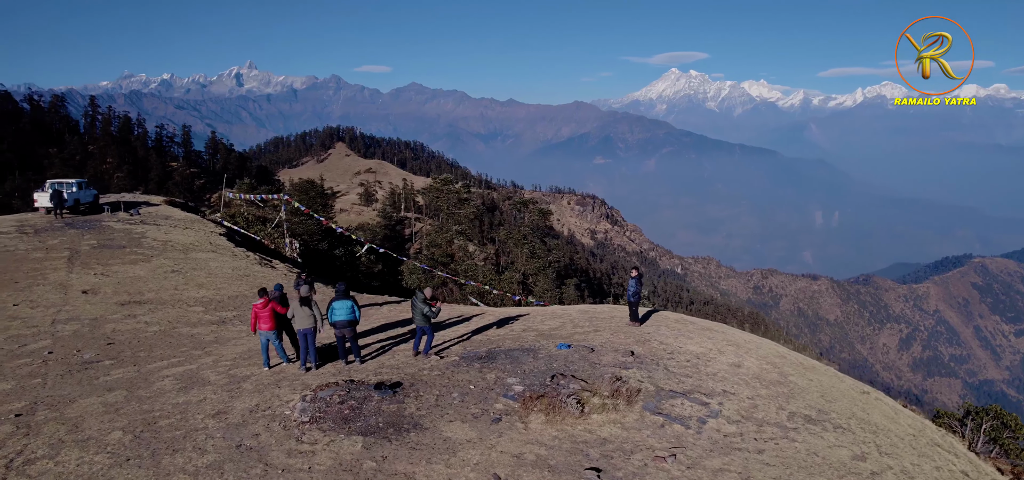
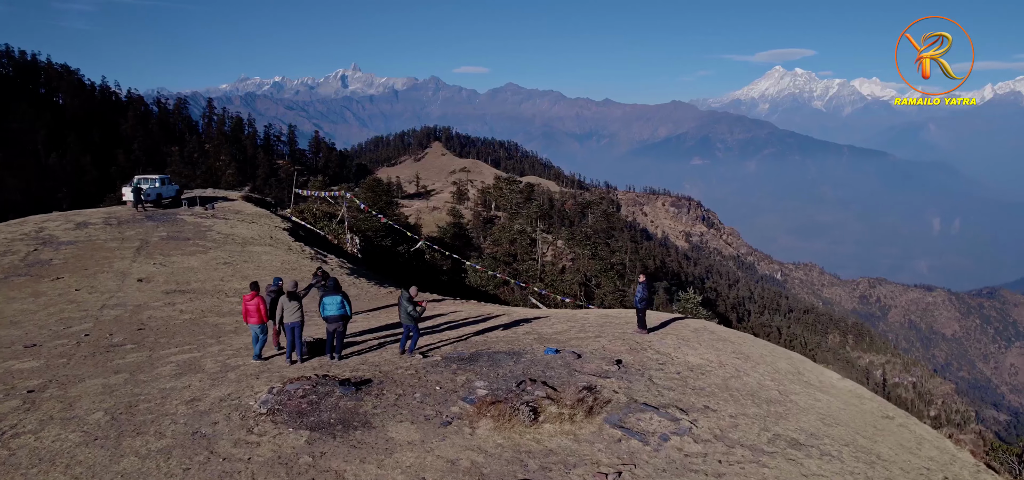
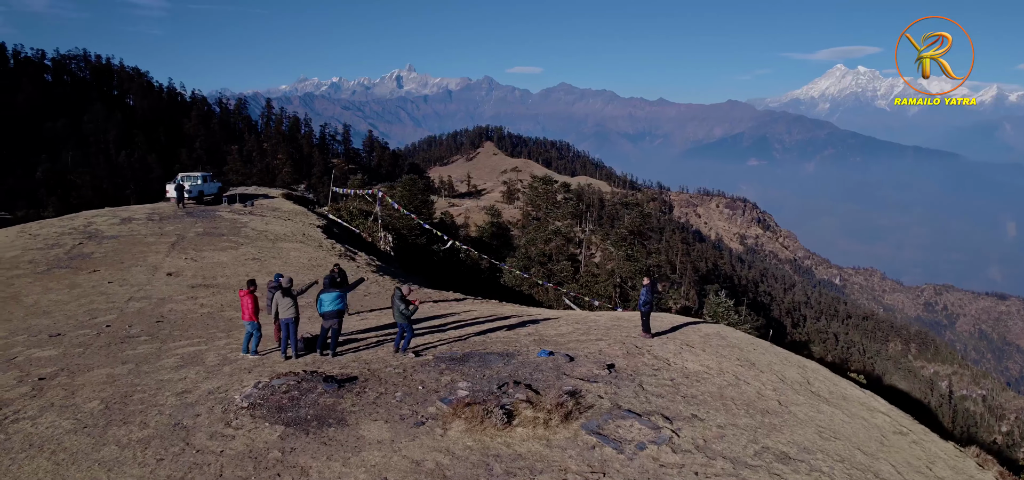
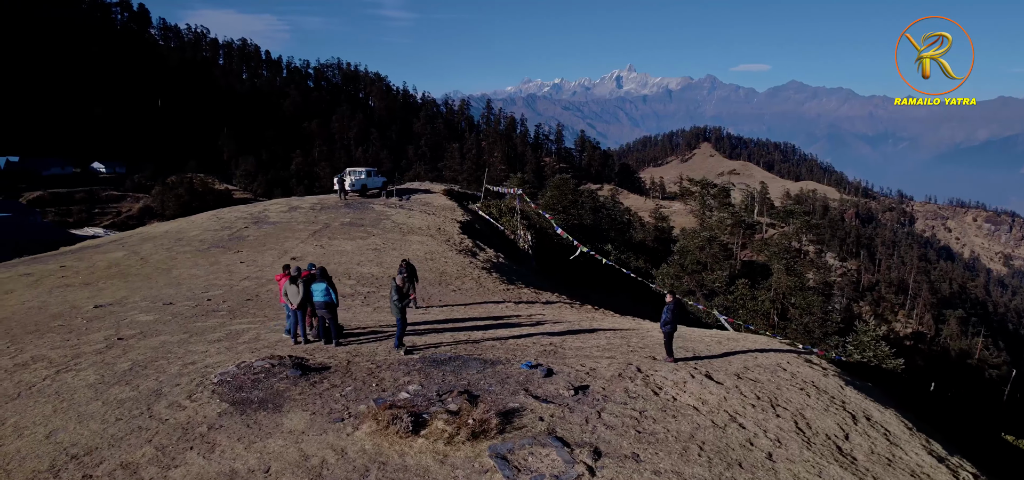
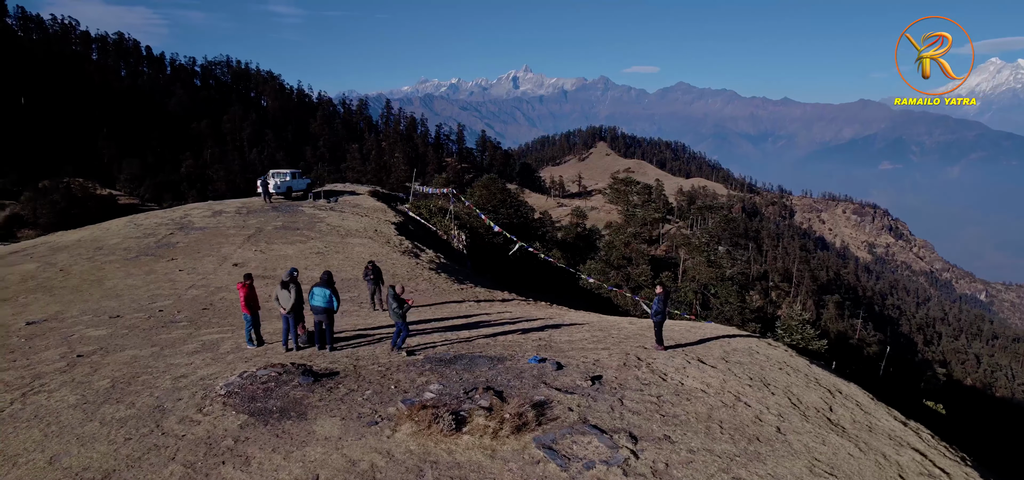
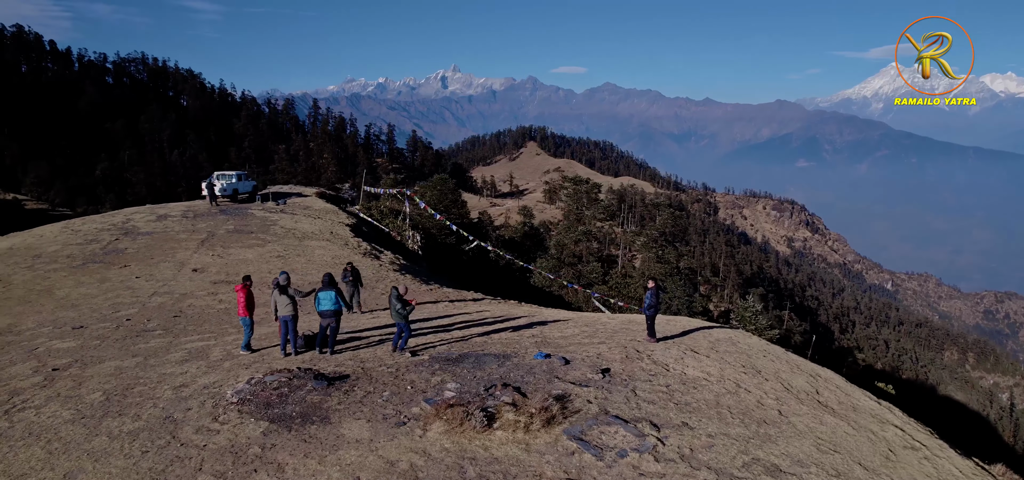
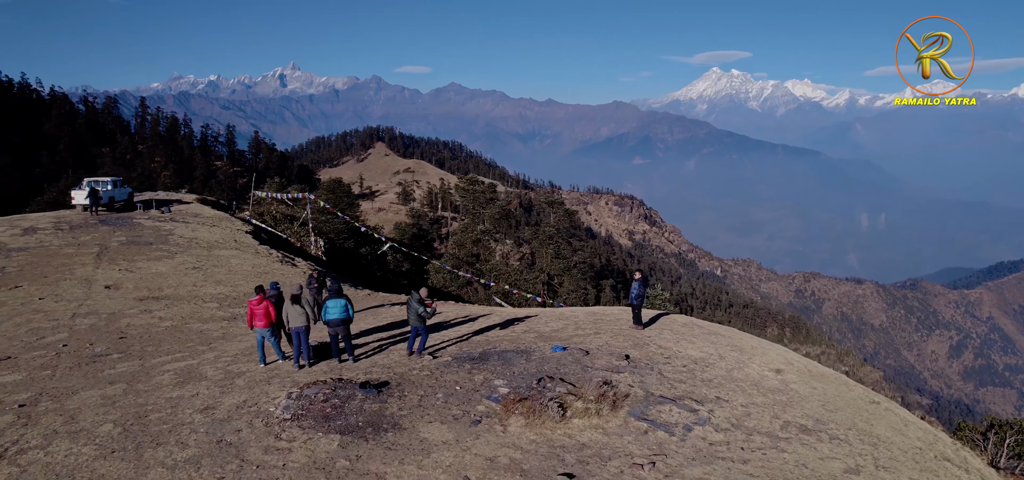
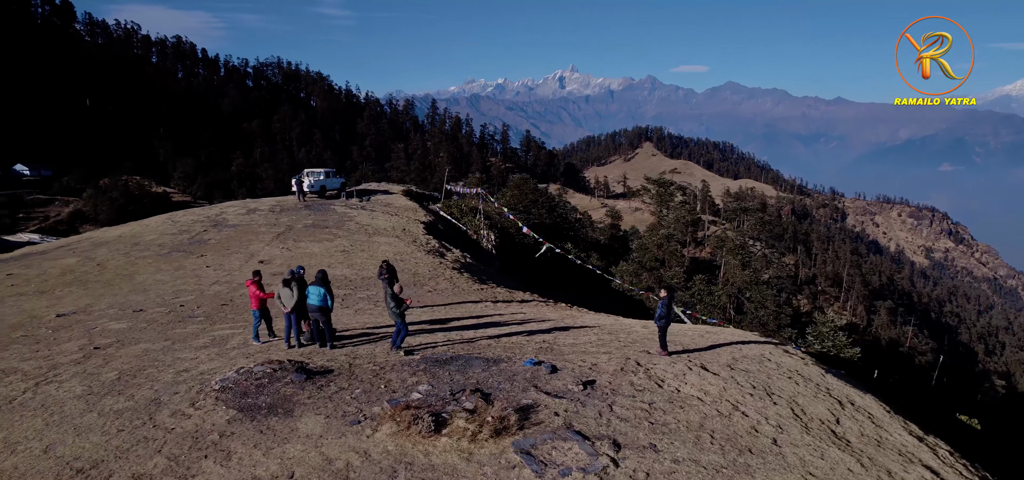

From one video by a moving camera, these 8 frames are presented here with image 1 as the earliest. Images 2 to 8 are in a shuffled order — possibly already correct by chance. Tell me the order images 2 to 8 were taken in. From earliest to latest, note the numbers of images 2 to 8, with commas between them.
7, 2, 3, 6, 5, 8, 4
